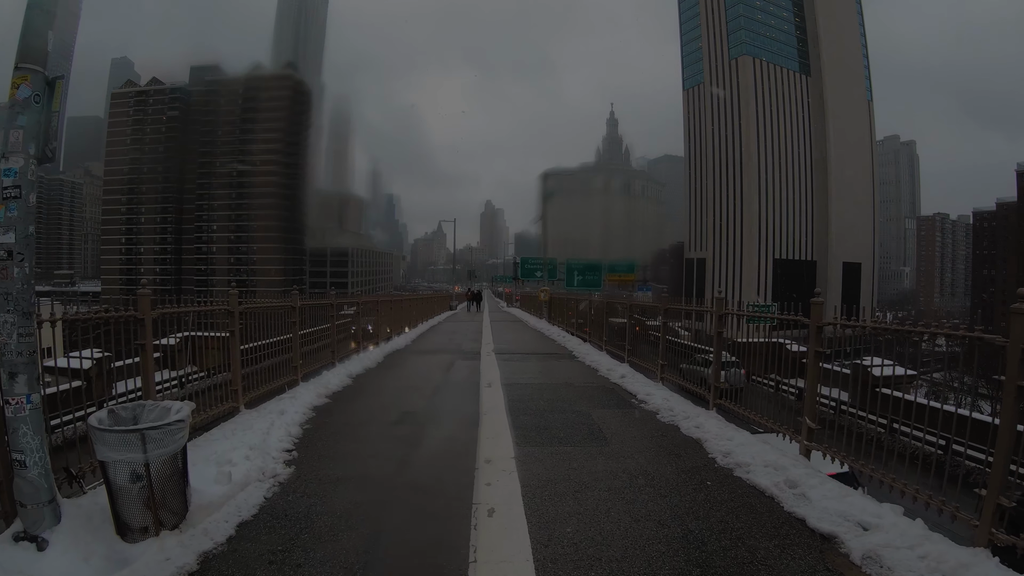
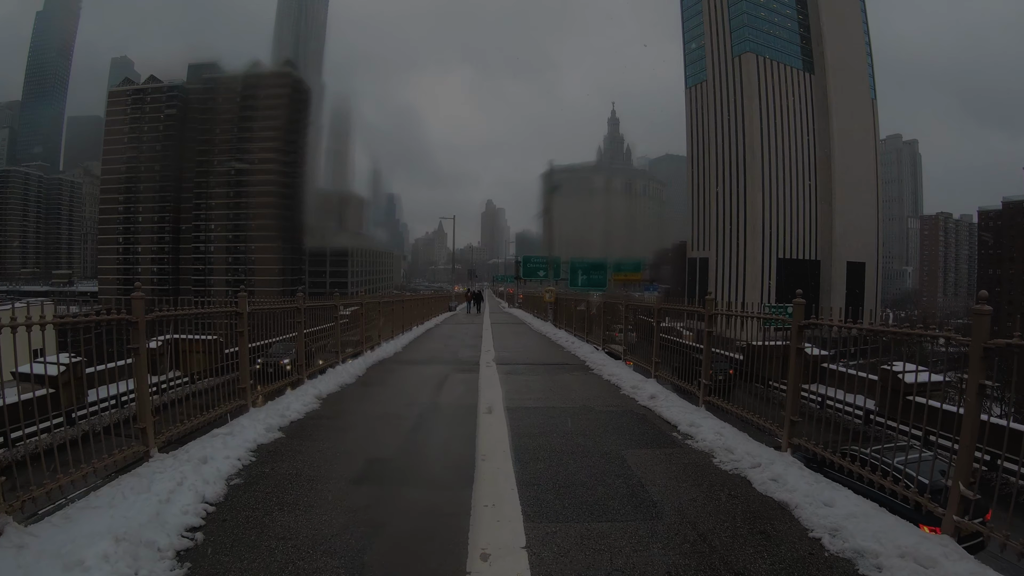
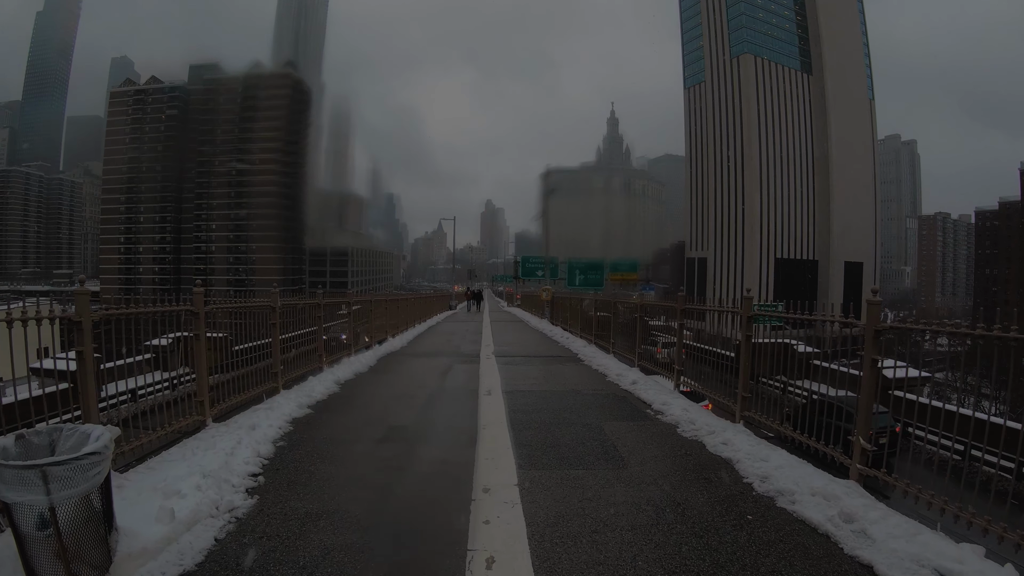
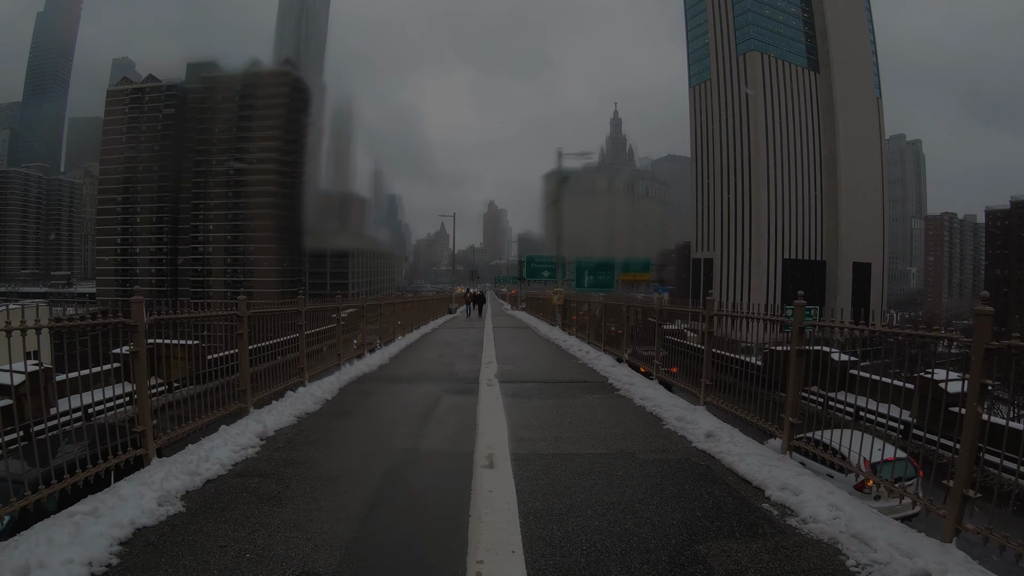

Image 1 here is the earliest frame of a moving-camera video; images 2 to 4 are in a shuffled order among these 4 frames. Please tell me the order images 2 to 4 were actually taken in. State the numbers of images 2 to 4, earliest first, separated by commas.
3, 2, 4
